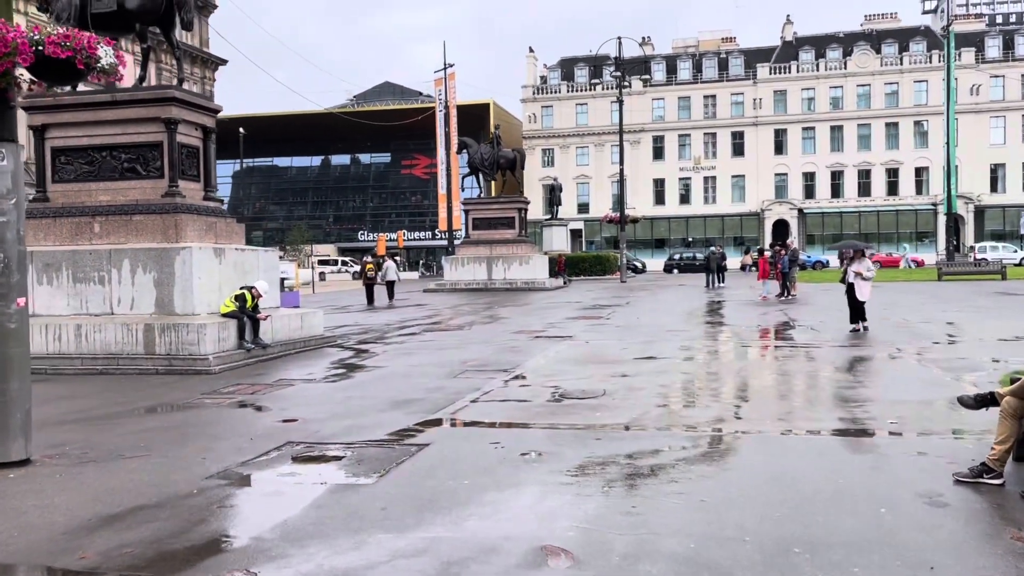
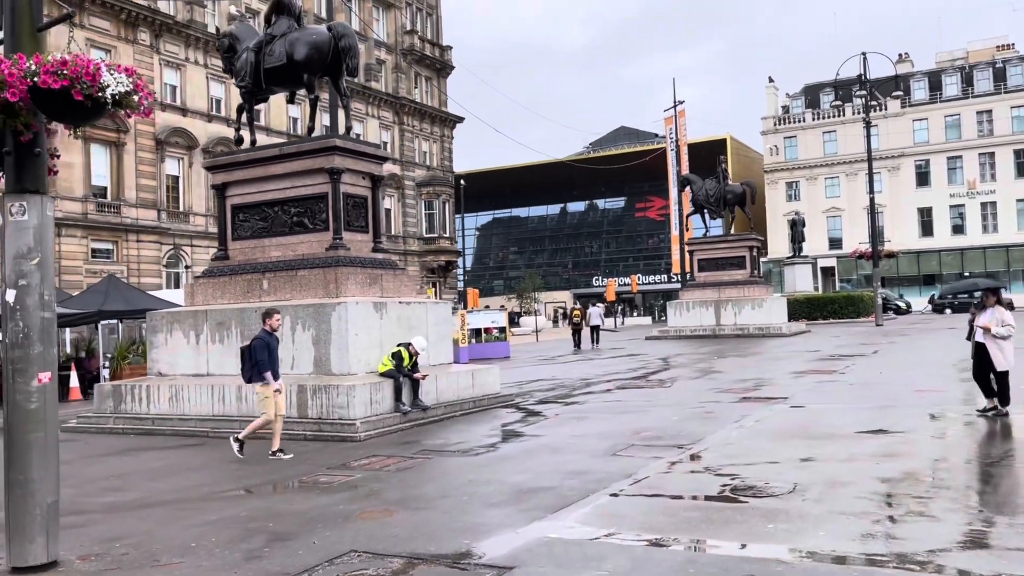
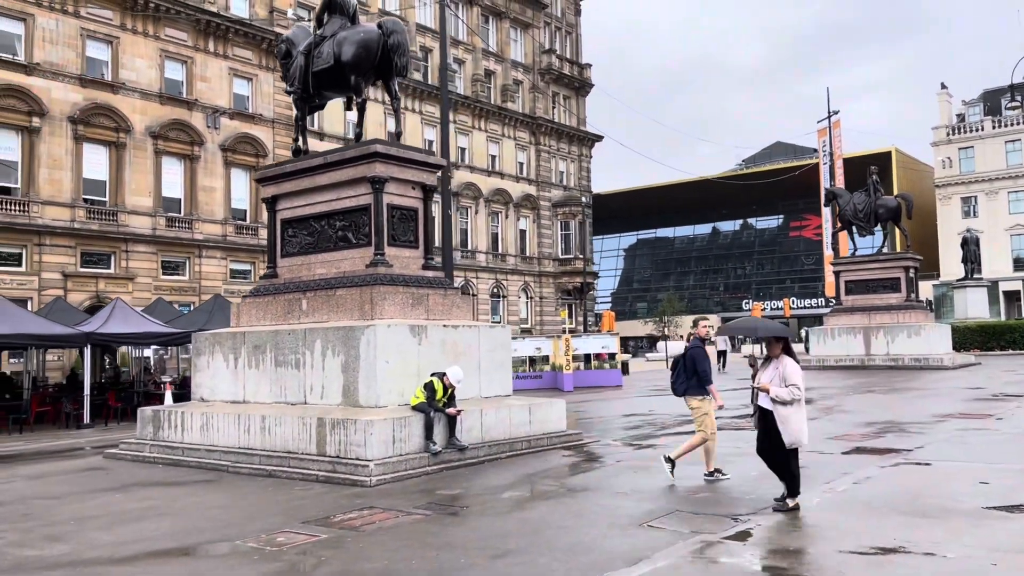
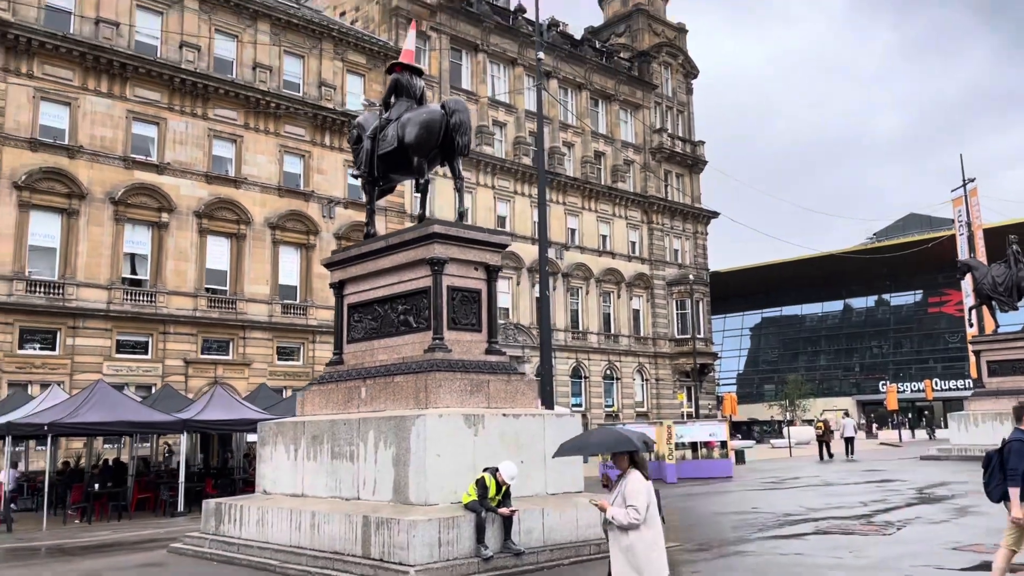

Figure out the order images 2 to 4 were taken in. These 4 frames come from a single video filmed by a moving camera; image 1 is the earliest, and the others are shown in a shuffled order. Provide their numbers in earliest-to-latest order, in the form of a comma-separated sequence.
2, 3, 4
